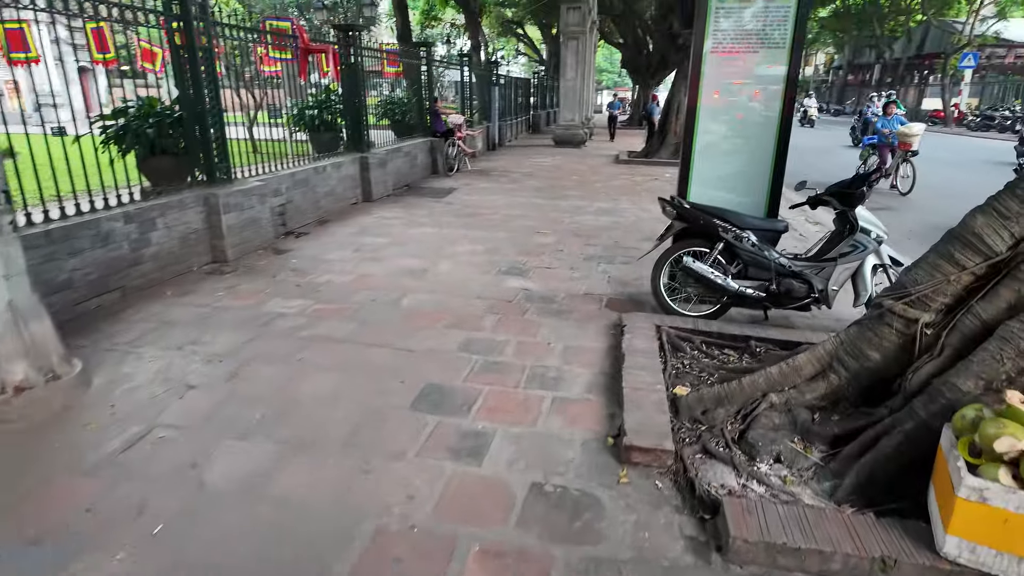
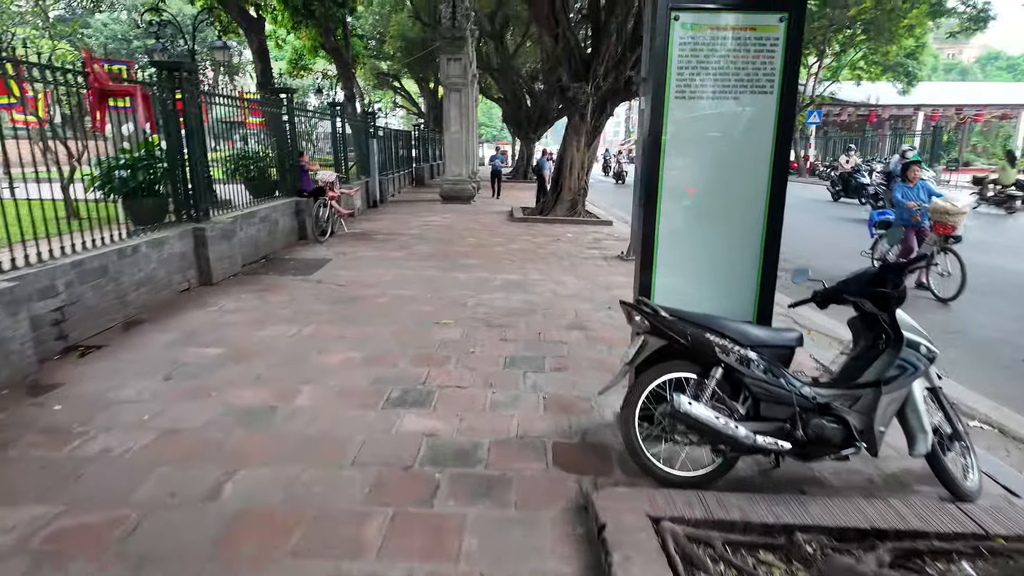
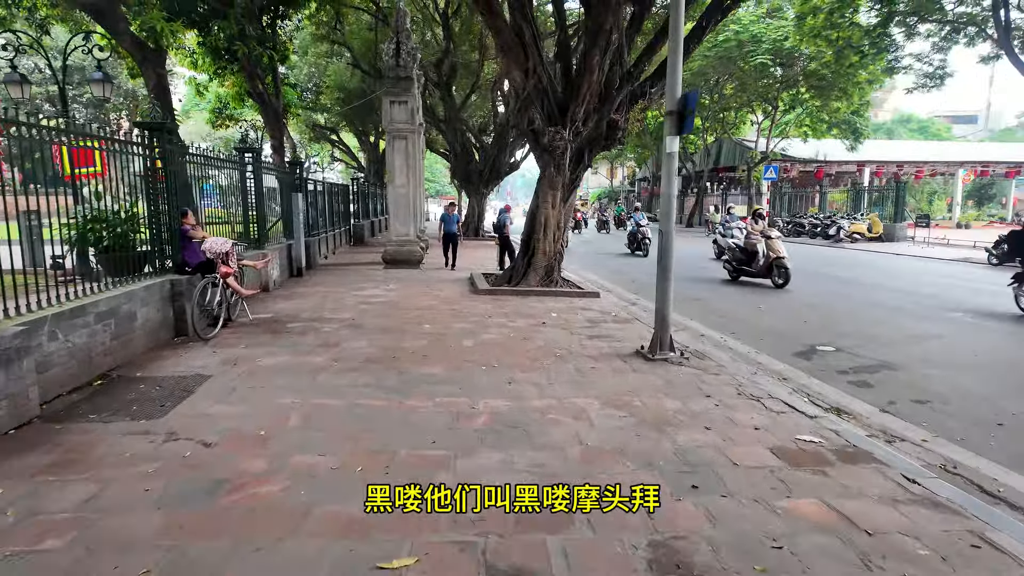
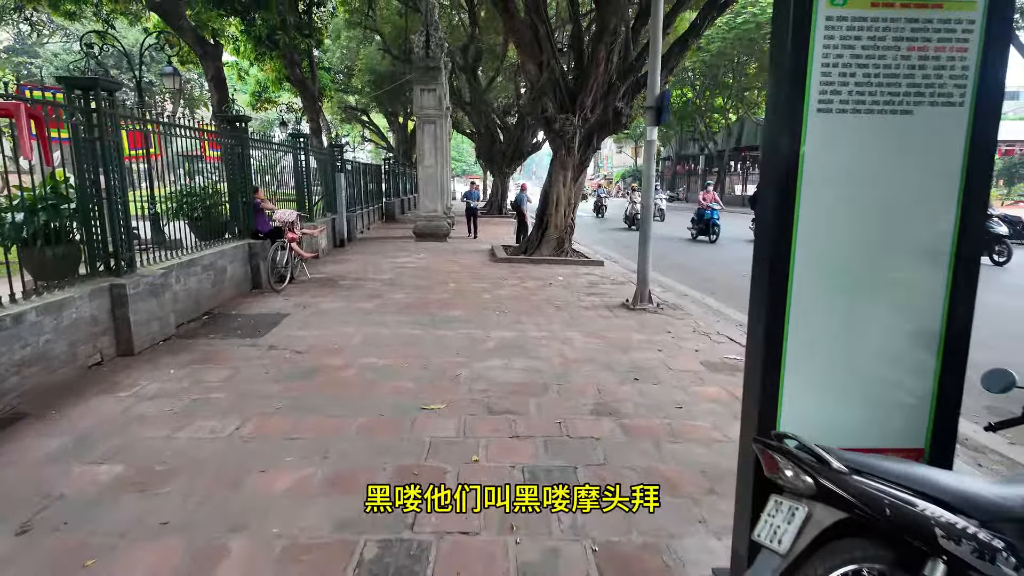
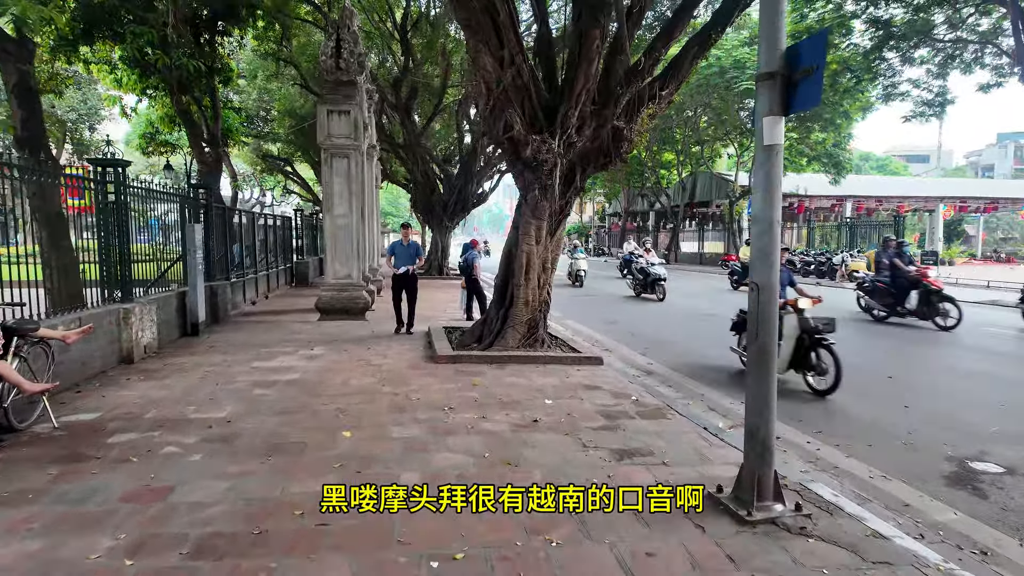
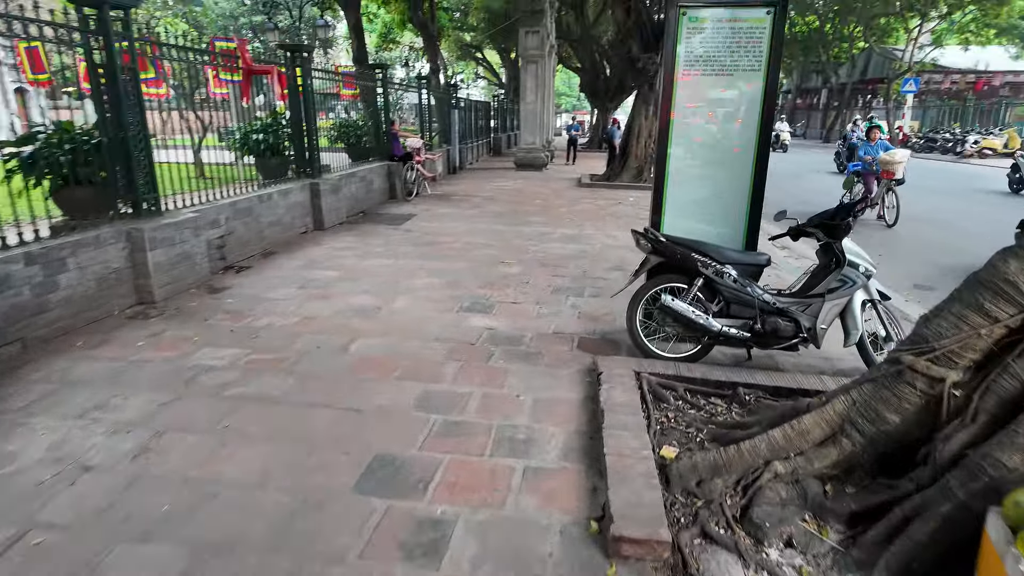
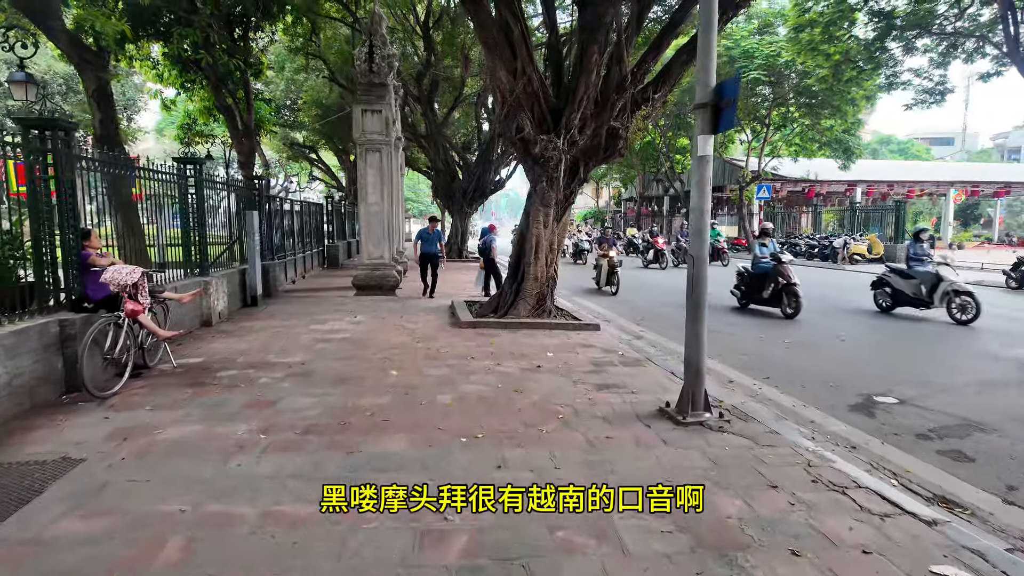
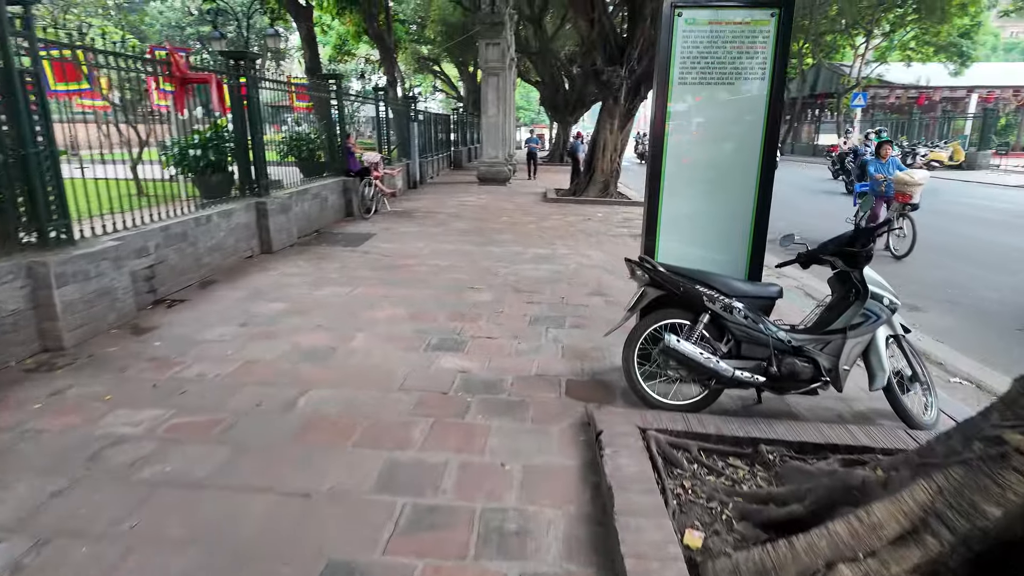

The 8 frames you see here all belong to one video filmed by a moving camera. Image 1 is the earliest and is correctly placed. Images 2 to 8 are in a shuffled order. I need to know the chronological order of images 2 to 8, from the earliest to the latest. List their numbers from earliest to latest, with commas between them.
6, 8, 2, 4, 3, 7, 5
